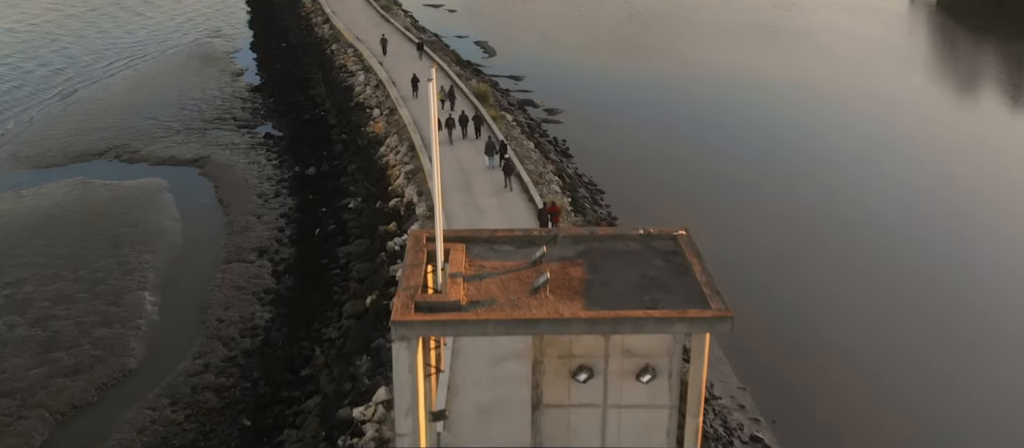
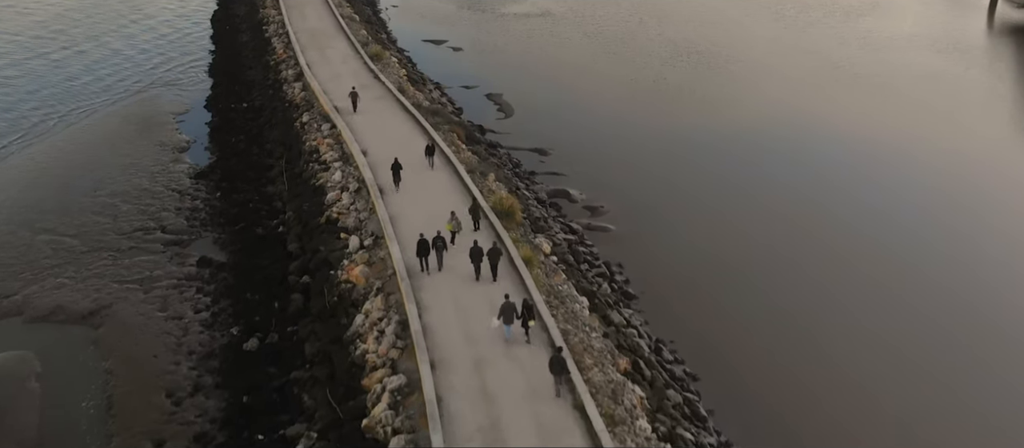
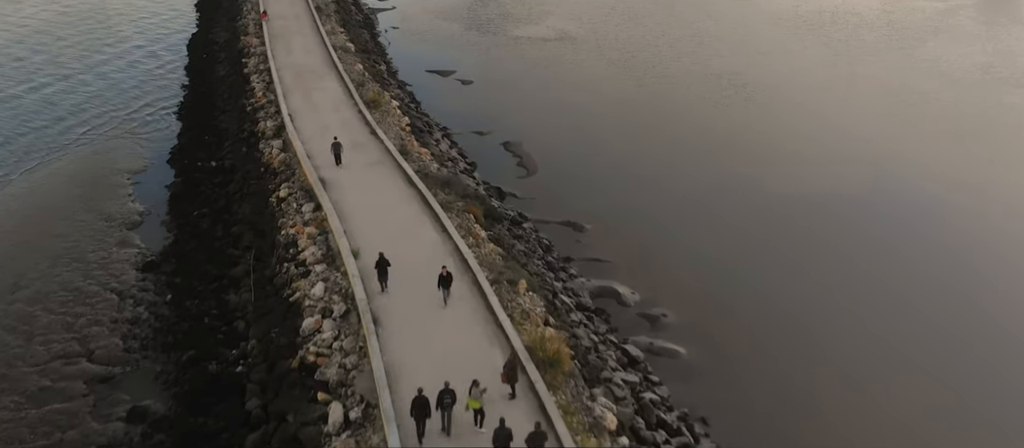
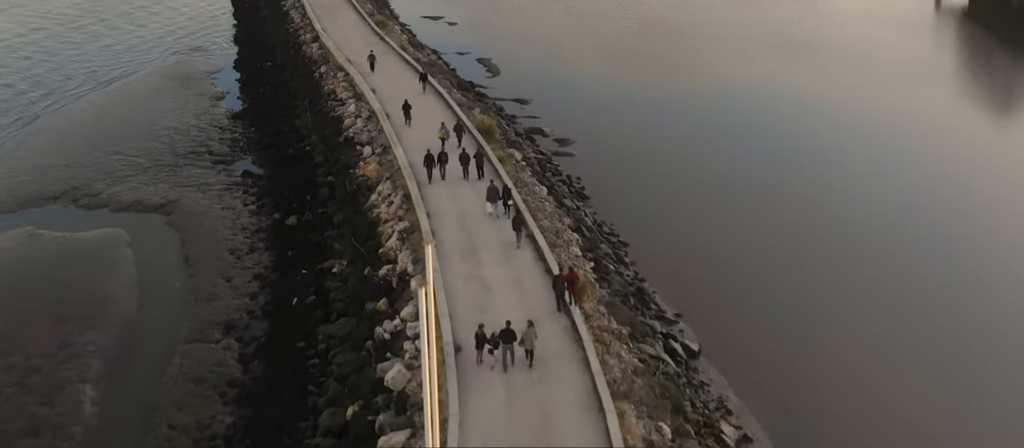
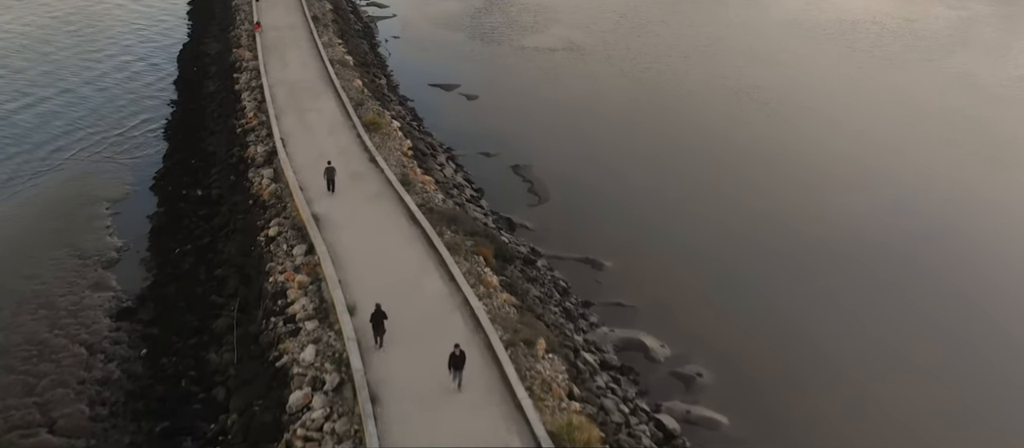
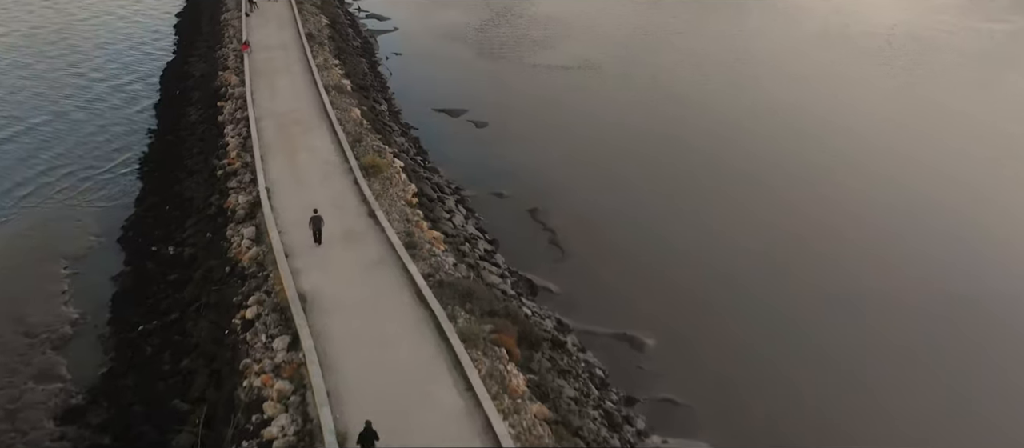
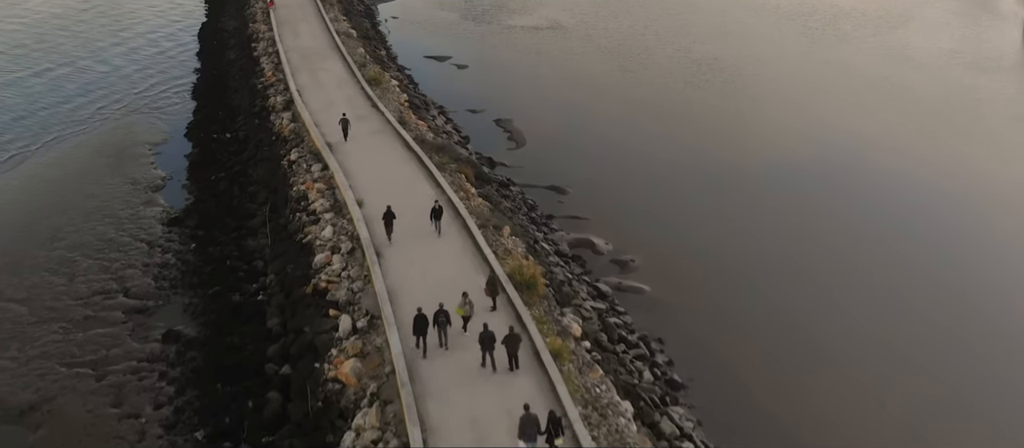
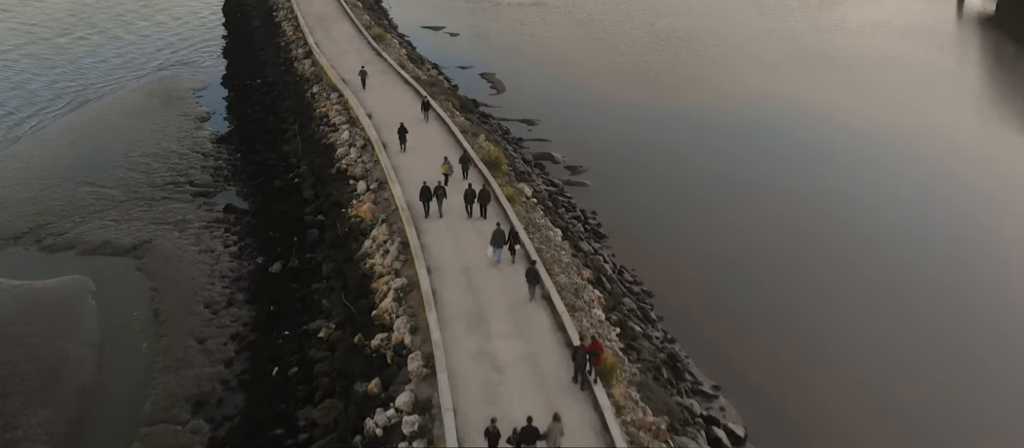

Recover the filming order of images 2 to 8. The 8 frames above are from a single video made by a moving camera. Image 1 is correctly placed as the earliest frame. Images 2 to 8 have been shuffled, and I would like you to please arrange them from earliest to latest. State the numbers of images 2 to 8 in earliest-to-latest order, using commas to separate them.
4, 8, 2, 7, 3, 5, 6
